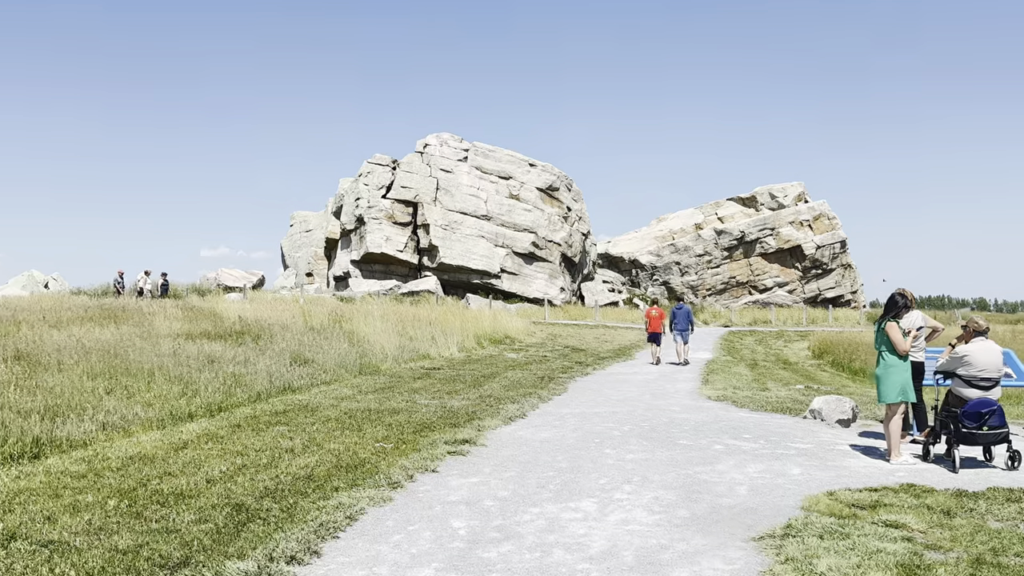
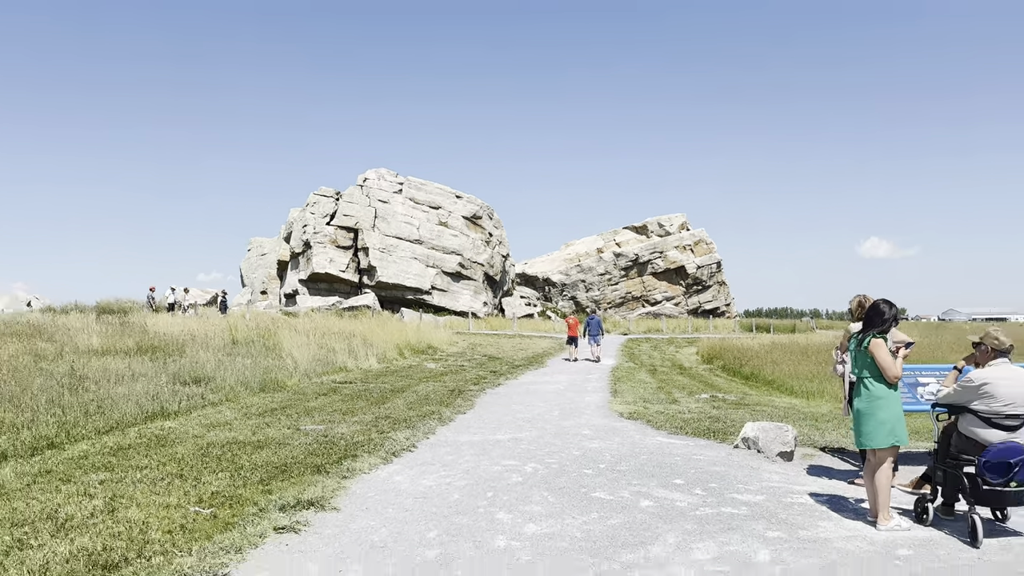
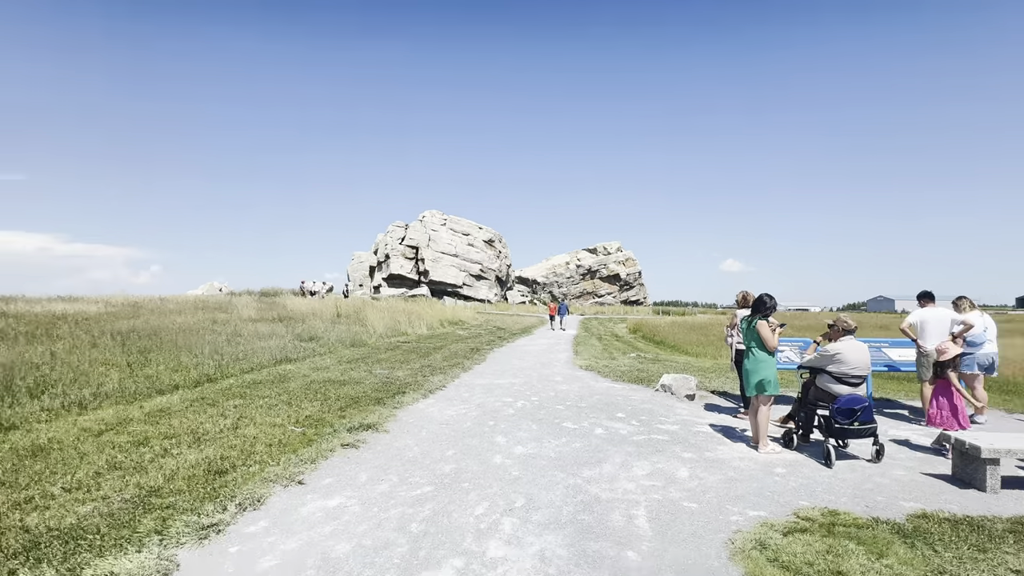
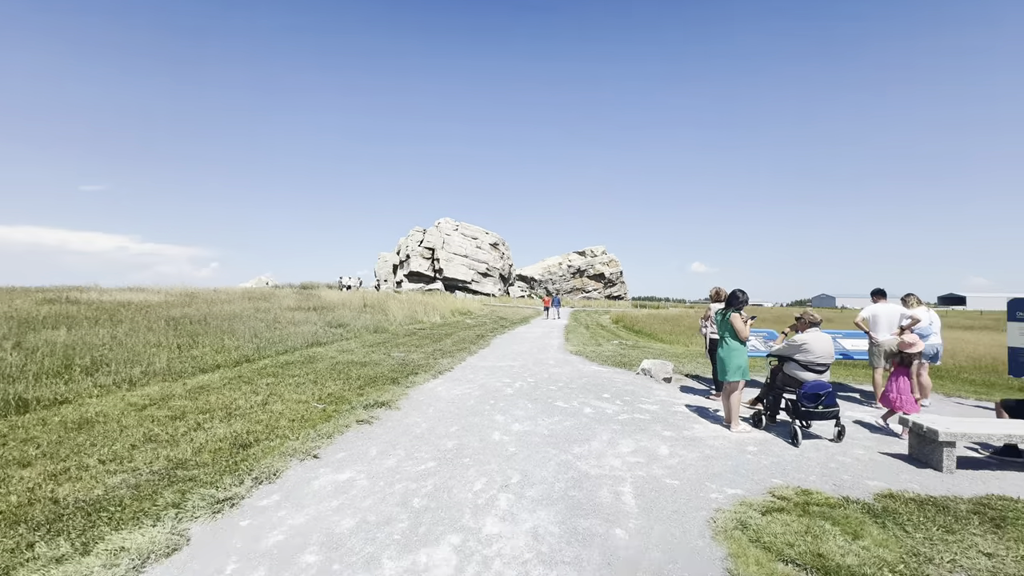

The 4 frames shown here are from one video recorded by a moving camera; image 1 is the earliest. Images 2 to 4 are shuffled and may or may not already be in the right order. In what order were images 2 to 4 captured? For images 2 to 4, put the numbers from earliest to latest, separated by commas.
2, 3, 4
